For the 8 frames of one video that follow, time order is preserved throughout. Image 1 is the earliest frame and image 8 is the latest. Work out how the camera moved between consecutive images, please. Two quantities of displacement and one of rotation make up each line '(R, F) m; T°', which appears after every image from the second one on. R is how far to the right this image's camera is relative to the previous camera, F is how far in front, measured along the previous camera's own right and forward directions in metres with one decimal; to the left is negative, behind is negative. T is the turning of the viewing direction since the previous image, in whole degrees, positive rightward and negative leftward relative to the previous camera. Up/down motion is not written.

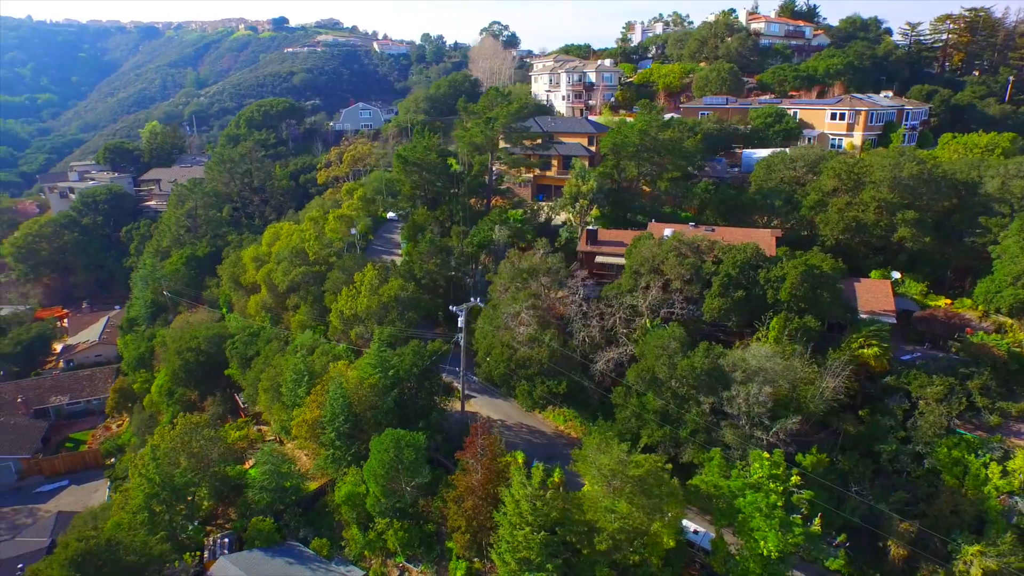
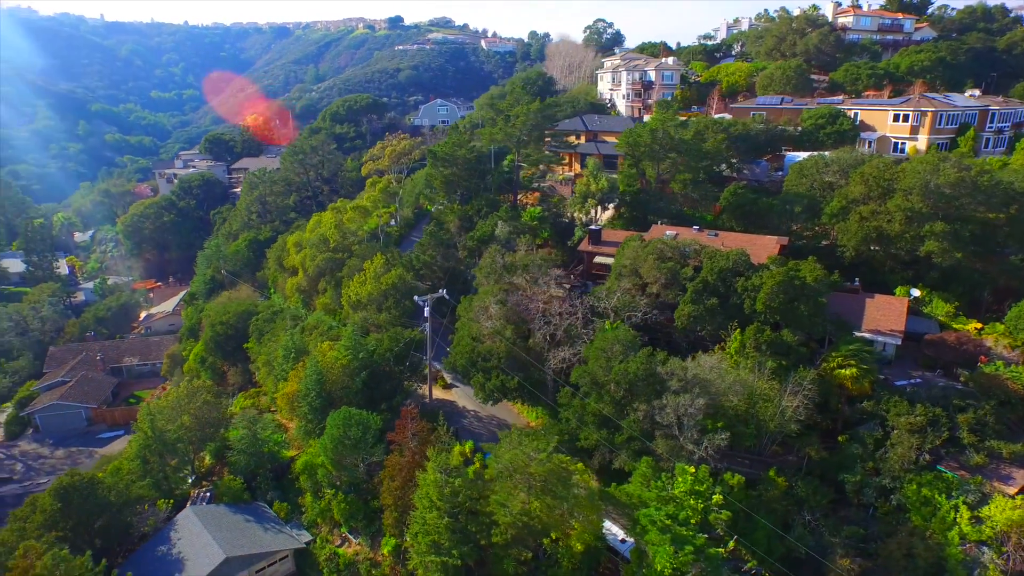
(+5.3, +0.1) m; -10°
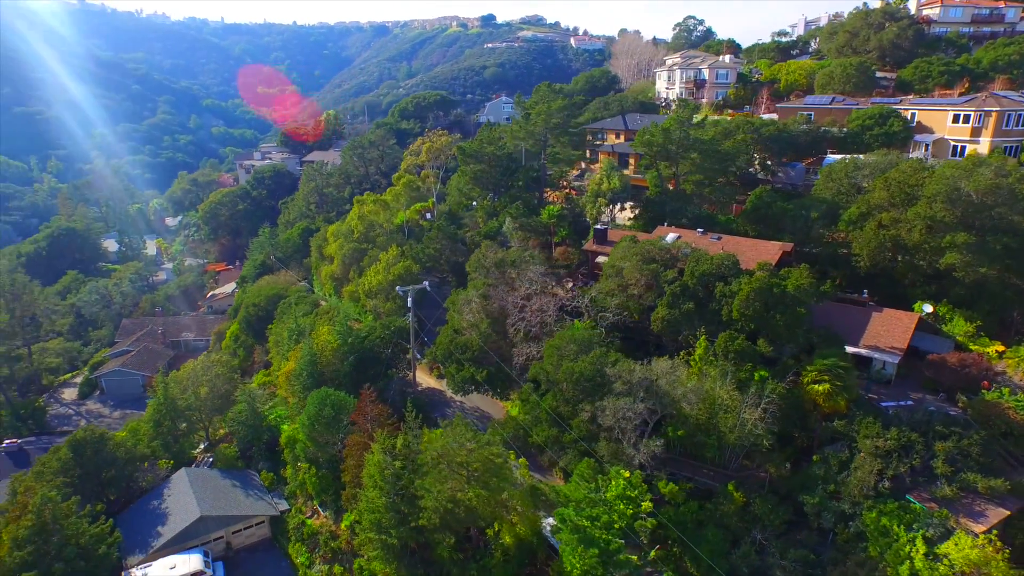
(+4.2, 0.0) m; -8°
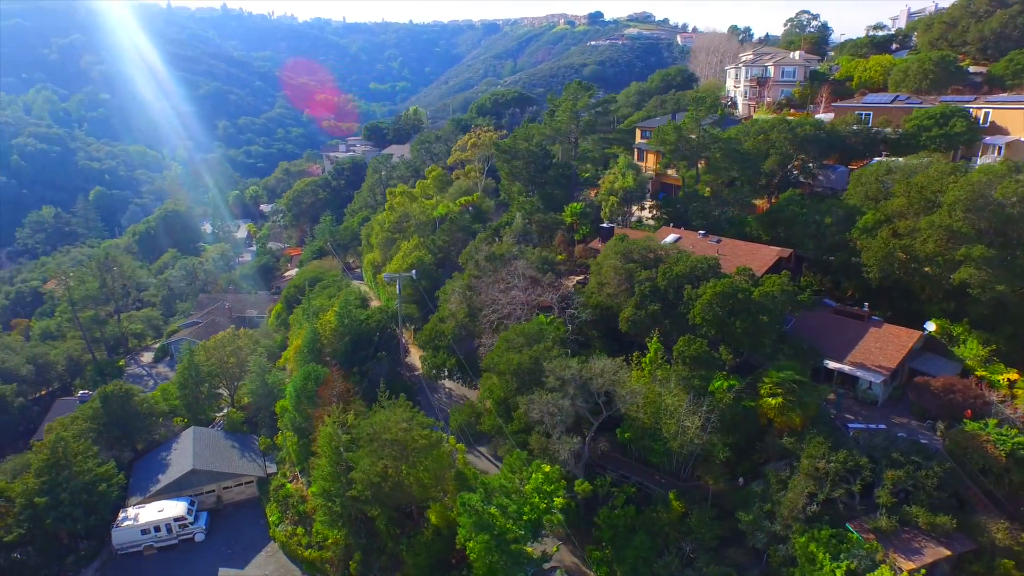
(+4.8, 0.0) m; -10°
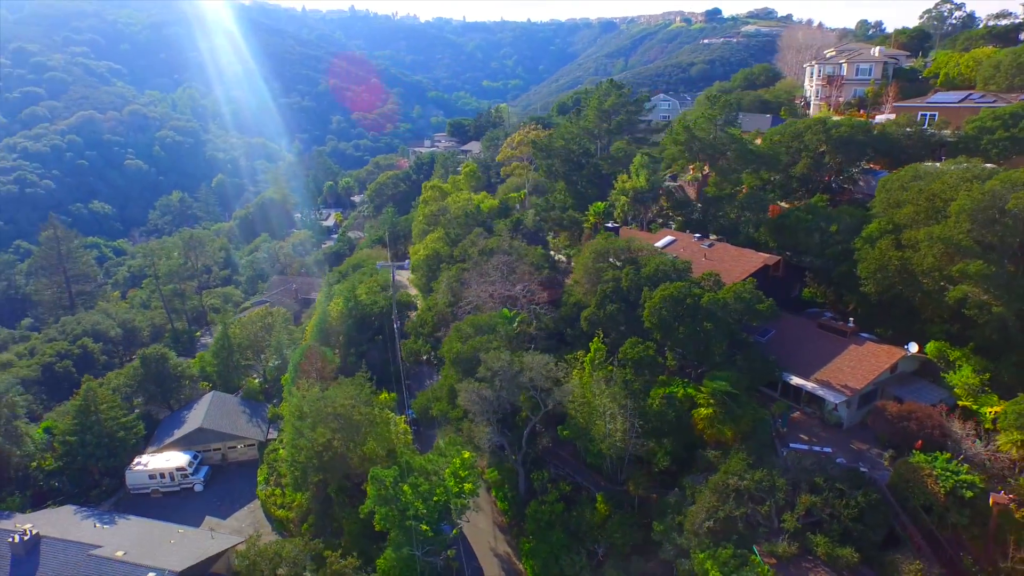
(+5.2, 0.0) m; -10°
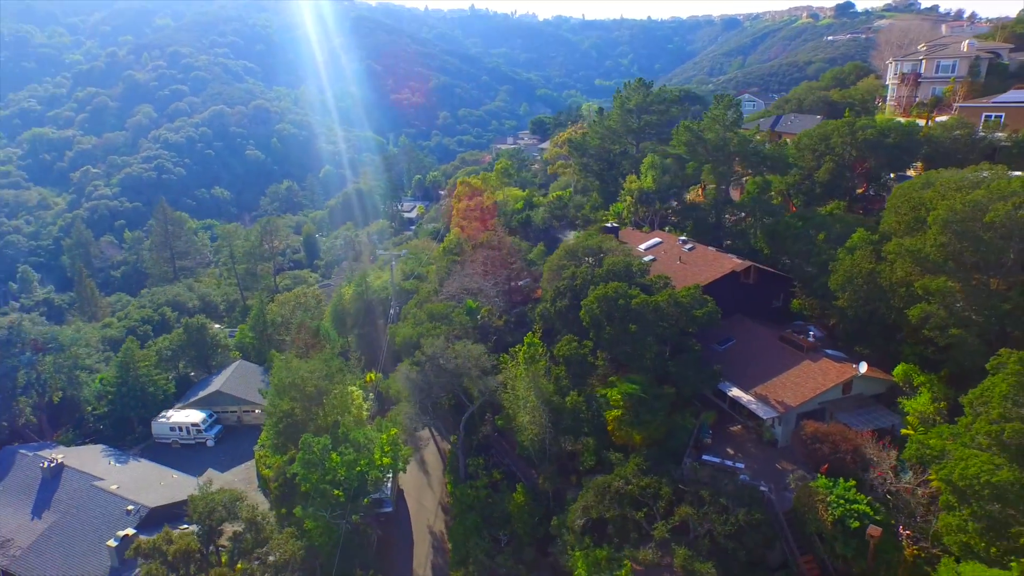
(+5.4, -0.1) m; -10°
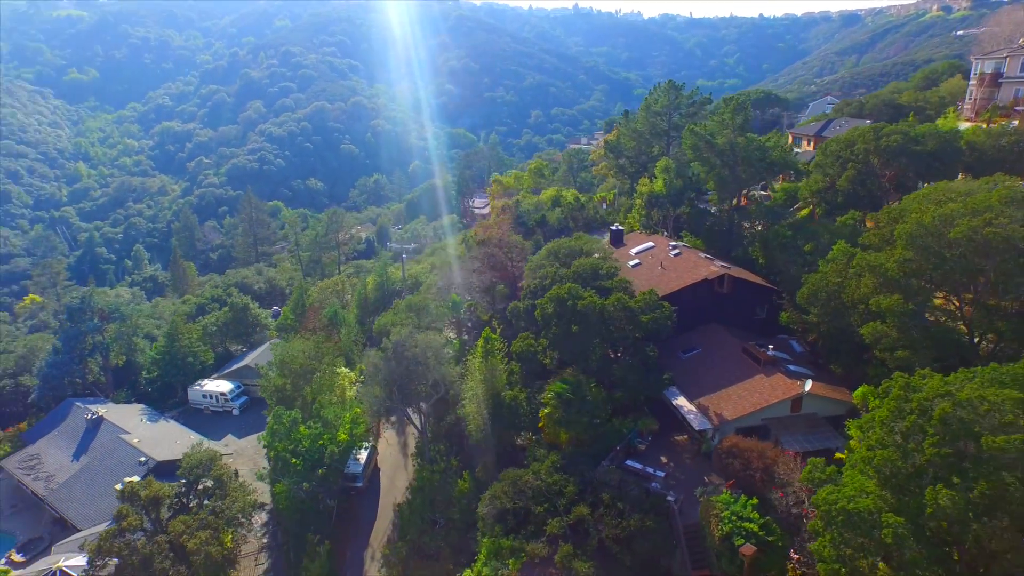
(+4.4, -0.3) m; -9°
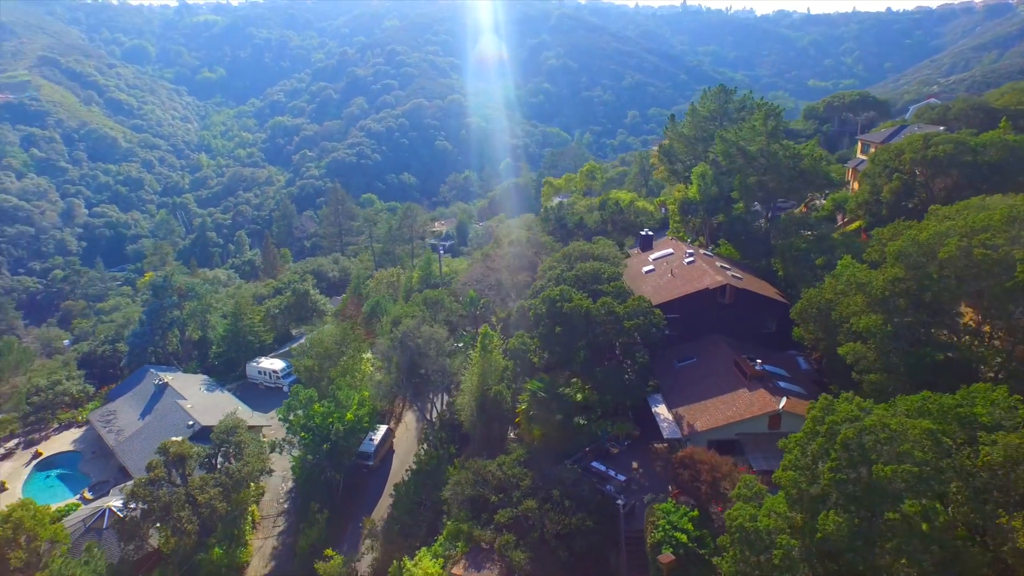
(+3.3, -0.5) m; -9°
